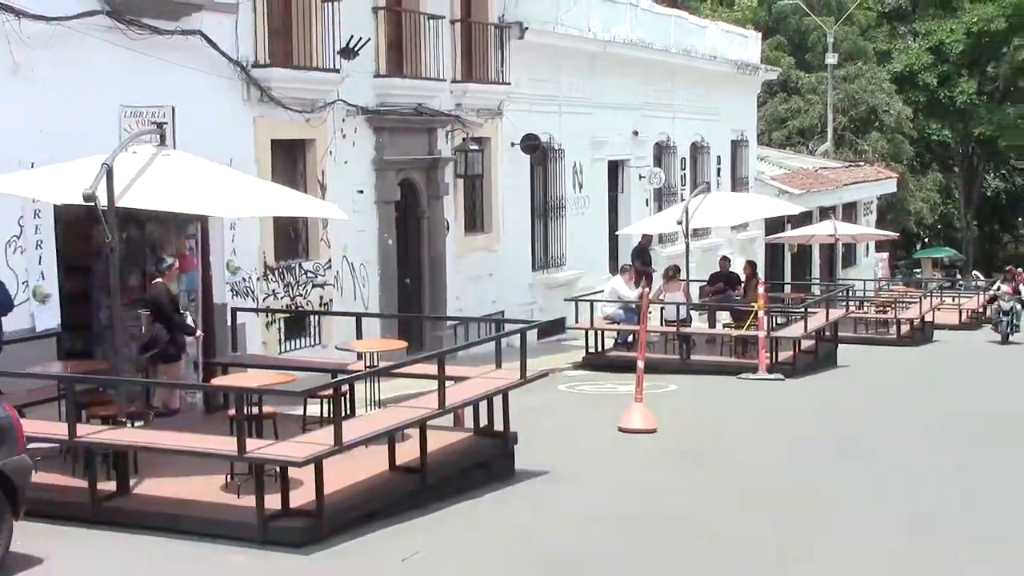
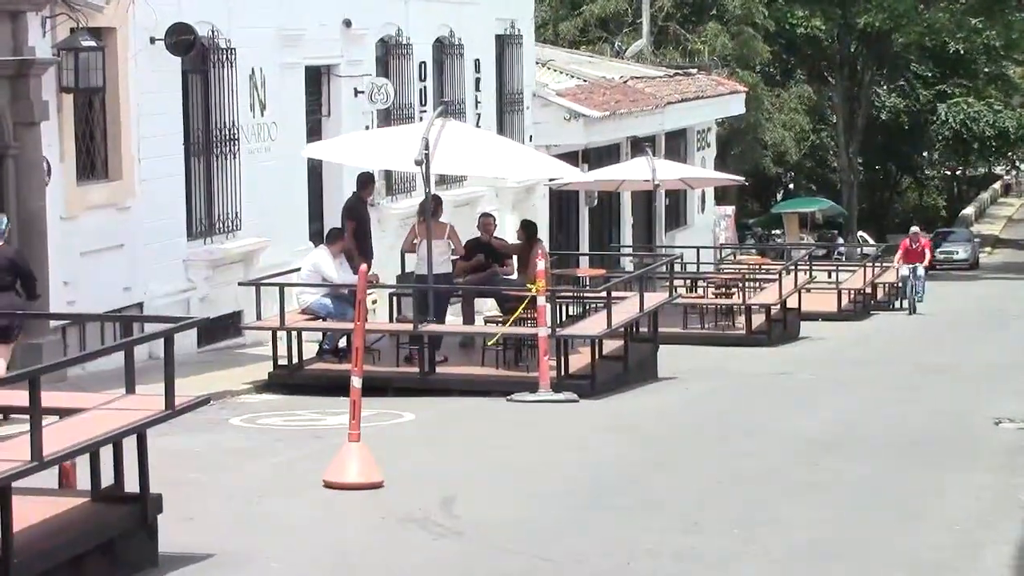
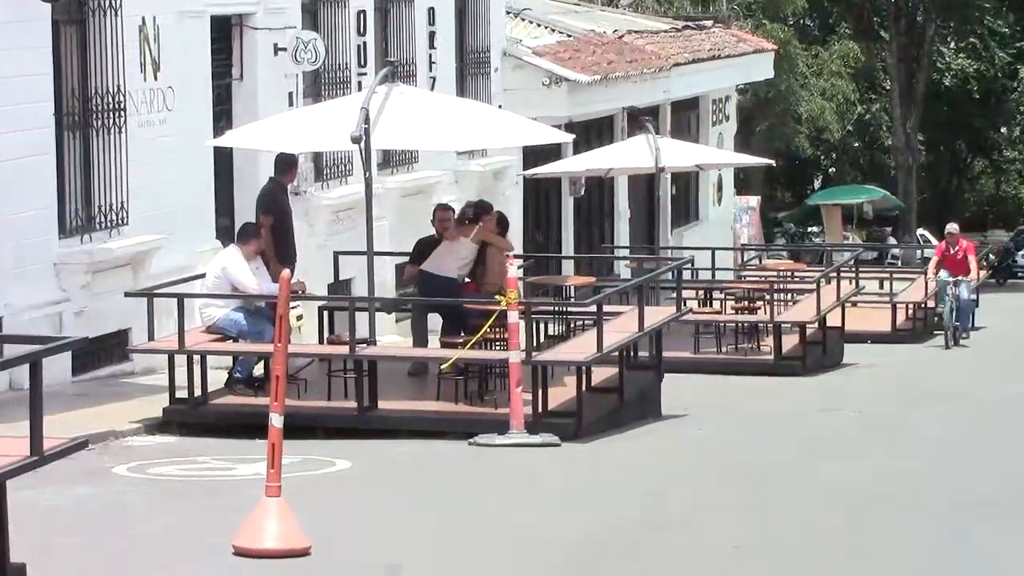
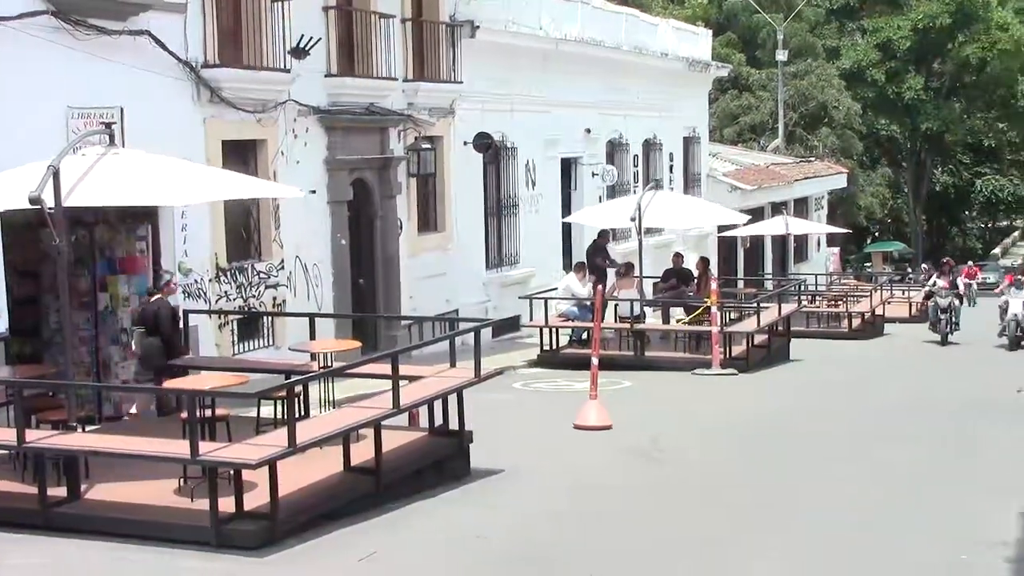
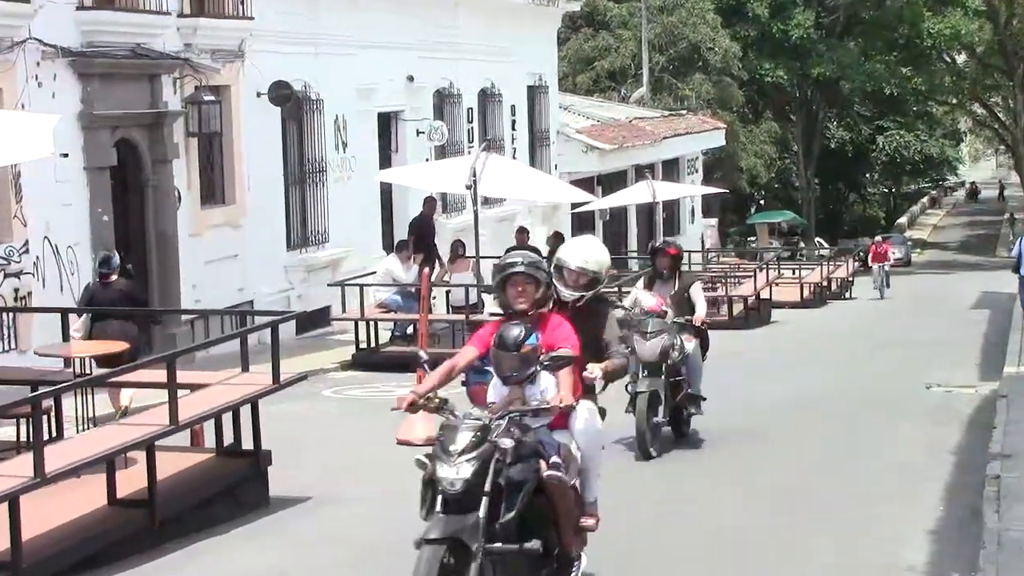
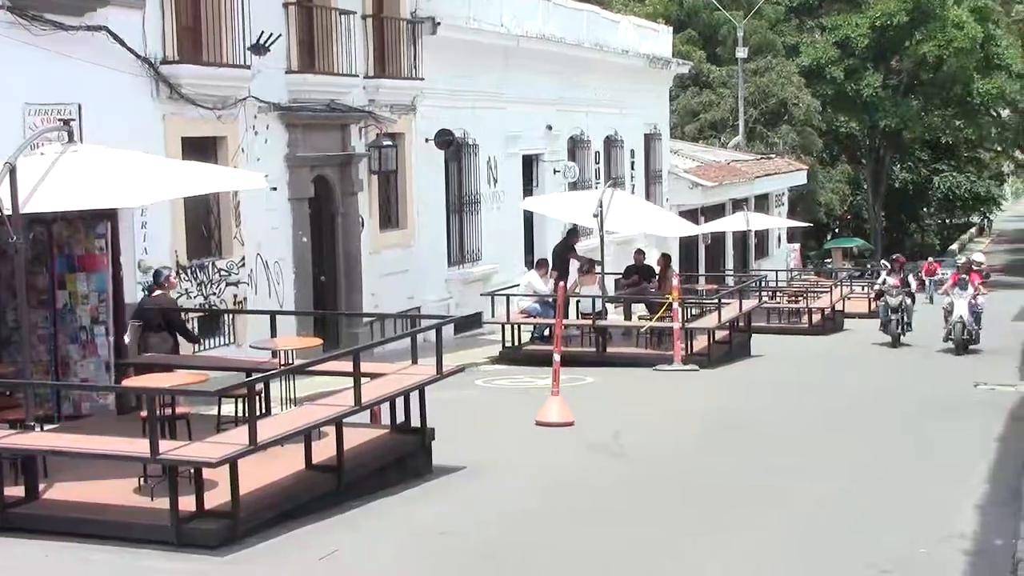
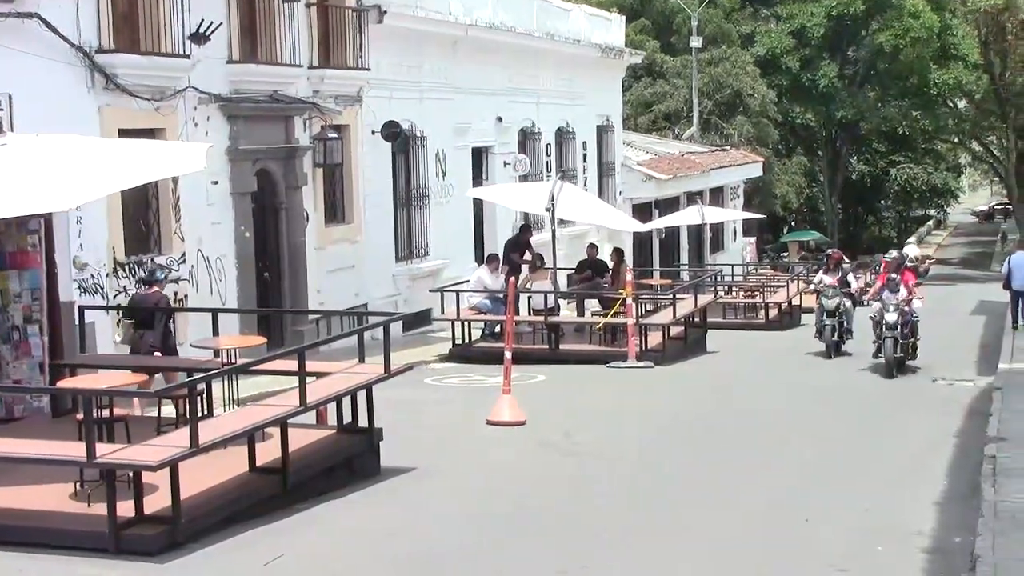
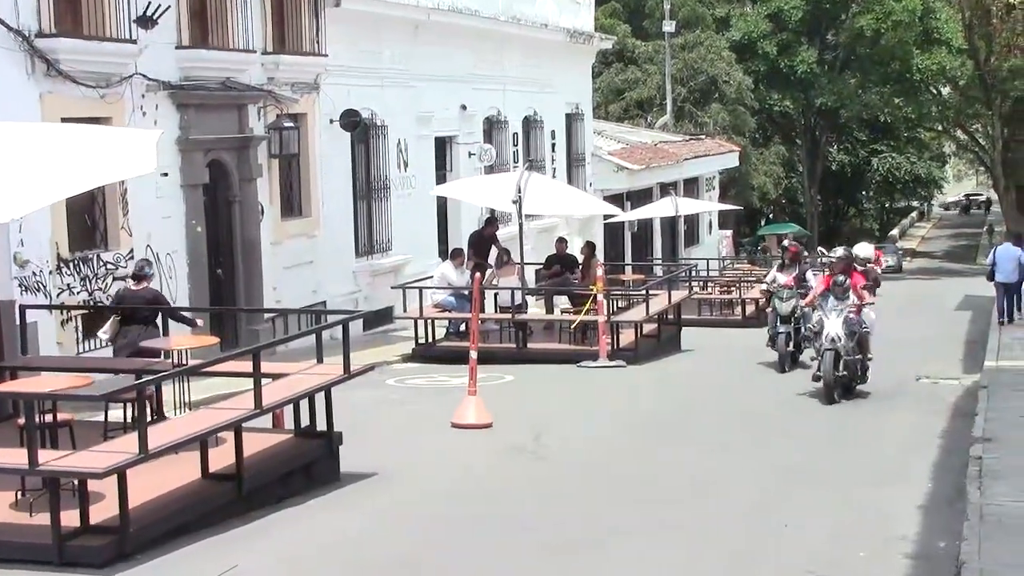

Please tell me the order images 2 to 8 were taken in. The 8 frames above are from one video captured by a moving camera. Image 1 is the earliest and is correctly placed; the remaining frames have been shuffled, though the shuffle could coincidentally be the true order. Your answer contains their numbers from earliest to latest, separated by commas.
4, 6, 7, 8, 5, 2, 3
